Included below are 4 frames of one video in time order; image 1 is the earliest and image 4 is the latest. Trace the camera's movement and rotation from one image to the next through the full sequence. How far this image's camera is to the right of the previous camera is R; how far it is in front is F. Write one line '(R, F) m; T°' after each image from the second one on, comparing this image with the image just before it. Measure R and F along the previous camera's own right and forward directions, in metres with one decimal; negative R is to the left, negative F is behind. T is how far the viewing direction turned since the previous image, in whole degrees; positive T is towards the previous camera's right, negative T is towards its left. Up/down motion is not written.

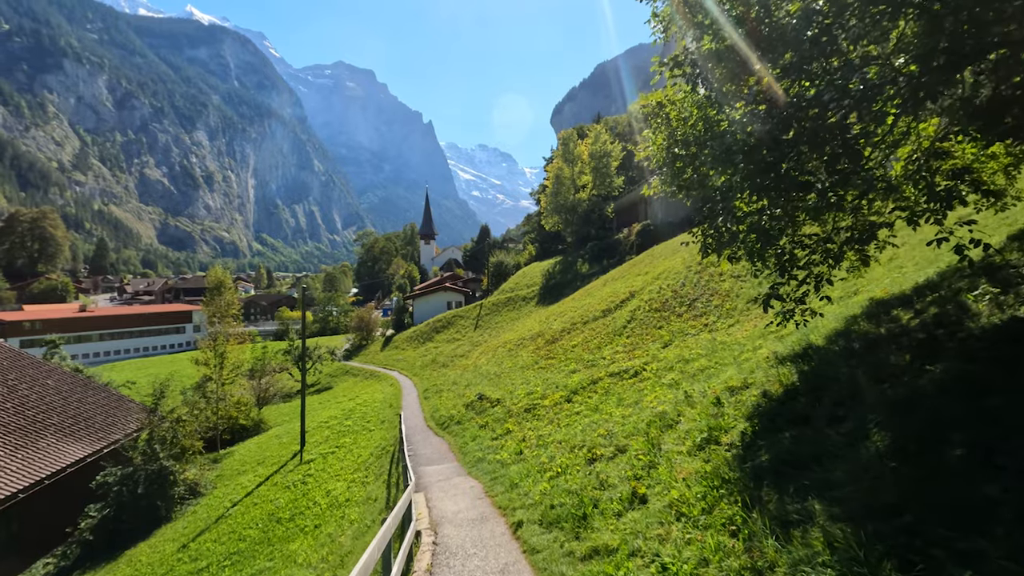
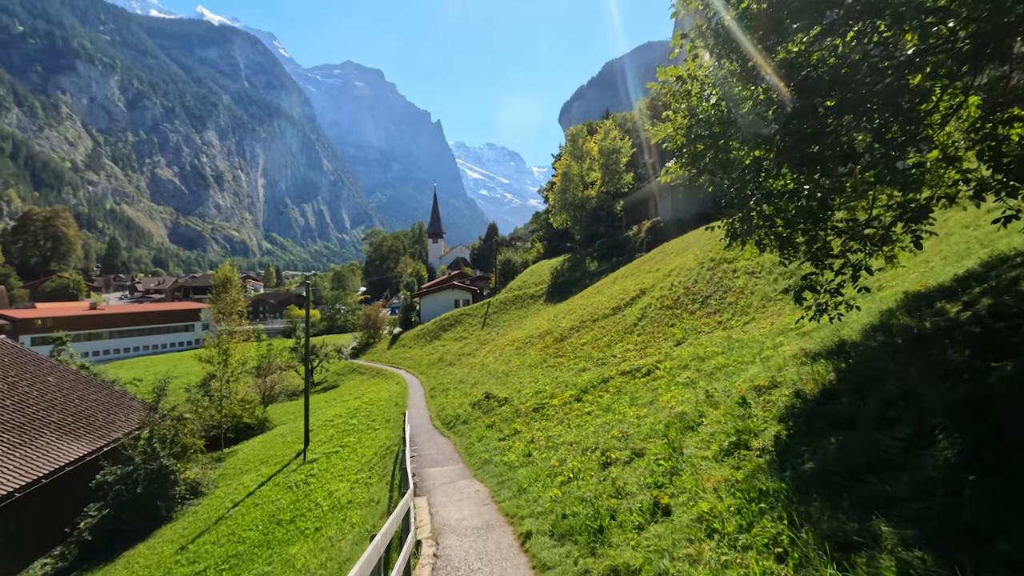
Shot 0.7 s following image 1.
(0.0, +0.7) m; -1°
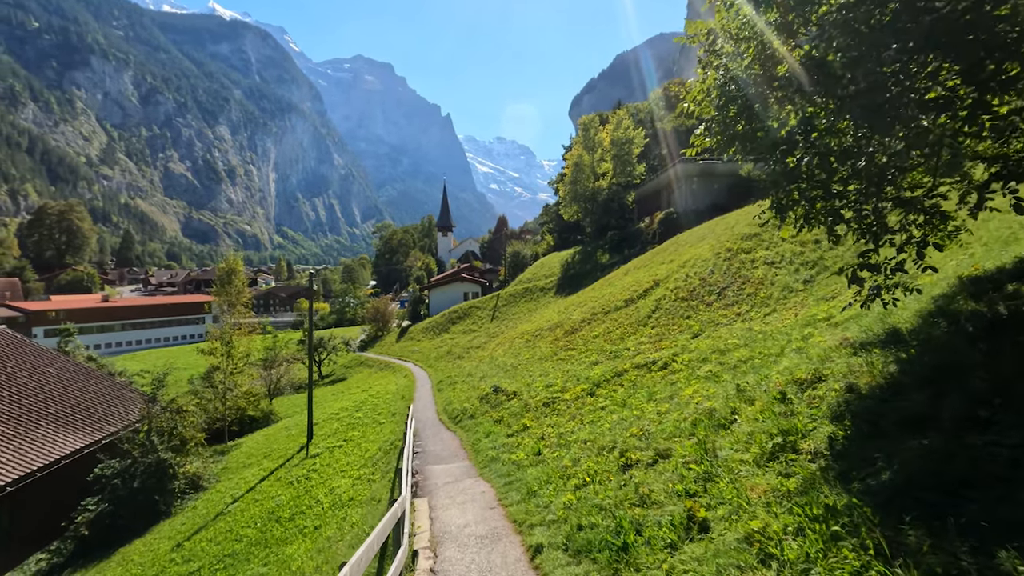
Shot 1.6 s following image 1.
(0.0, +0.9) m; -1°
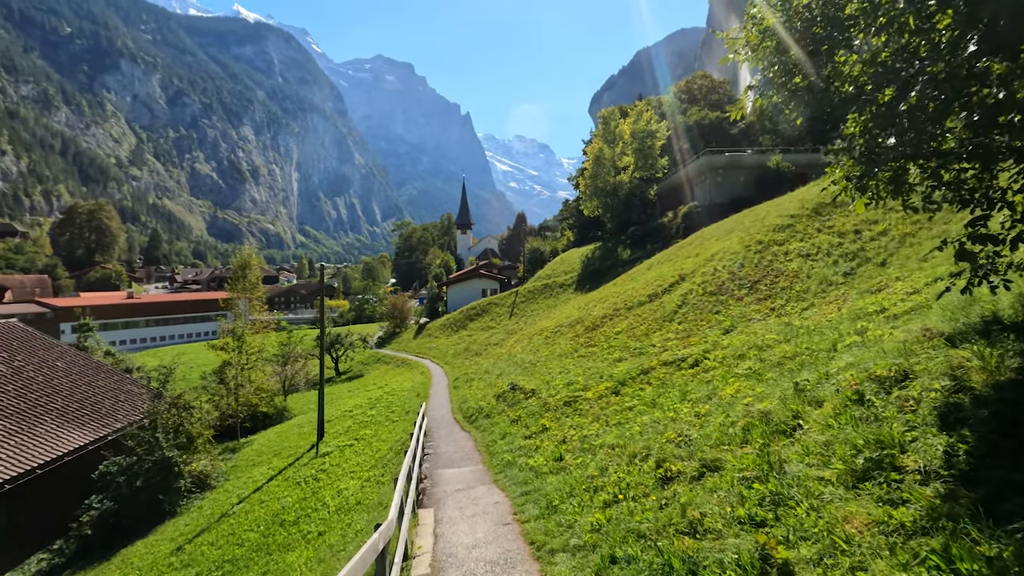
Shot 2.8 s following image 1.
(0.0, +1.2) m; -2°
